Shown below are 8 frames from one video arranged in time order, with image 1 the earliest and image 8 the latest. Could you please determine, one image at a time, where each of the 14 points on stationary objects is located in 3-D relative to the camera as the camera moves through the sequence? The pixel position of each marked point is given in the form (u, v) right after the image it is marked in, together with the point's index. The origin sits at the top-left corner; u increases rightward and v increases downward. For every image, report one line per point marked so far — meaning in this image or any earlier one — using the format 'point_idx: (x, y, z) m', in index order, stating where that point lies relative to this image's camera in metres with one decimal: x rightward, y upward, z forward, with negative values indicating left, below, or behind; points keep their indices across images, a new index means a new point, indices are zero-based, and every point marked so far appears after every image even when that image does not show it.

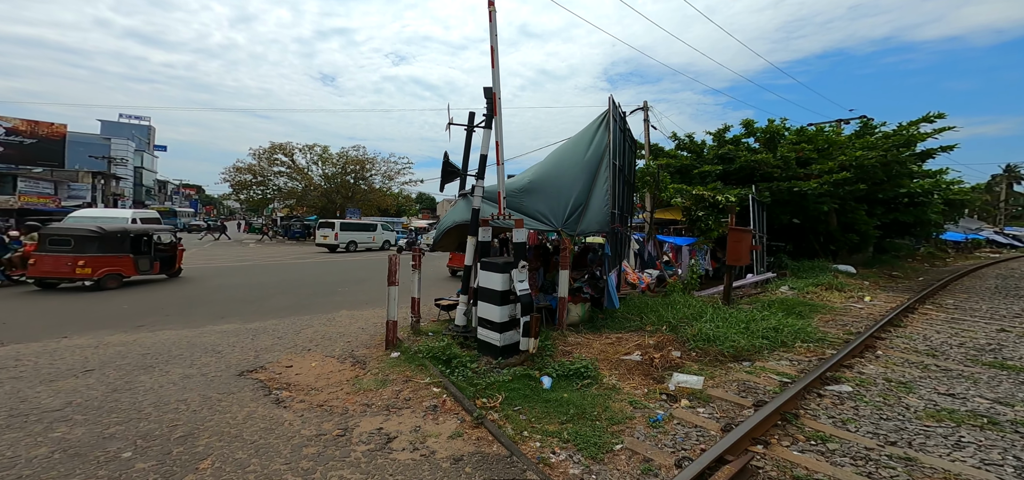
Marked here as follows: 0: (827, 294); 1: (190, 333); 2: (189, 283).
0: (+6.3, -1.1, +7.8) m
1: (-5.2, -1.5, +6.2) m
2: (-9.0, -1.1, +10.7) m
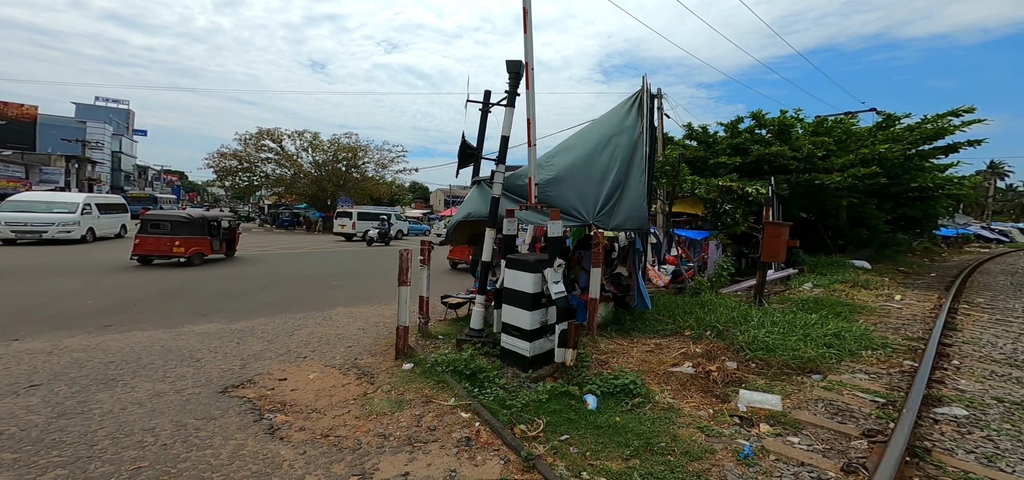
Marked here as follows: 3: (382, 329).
0: (+6.5, -1.0, +7.4) m
1: (-4.9, -1.4, +5.5) m
2: (-8.8, -0.8, +9.8) m
3: (-2.1, -1.4, +6.2) m
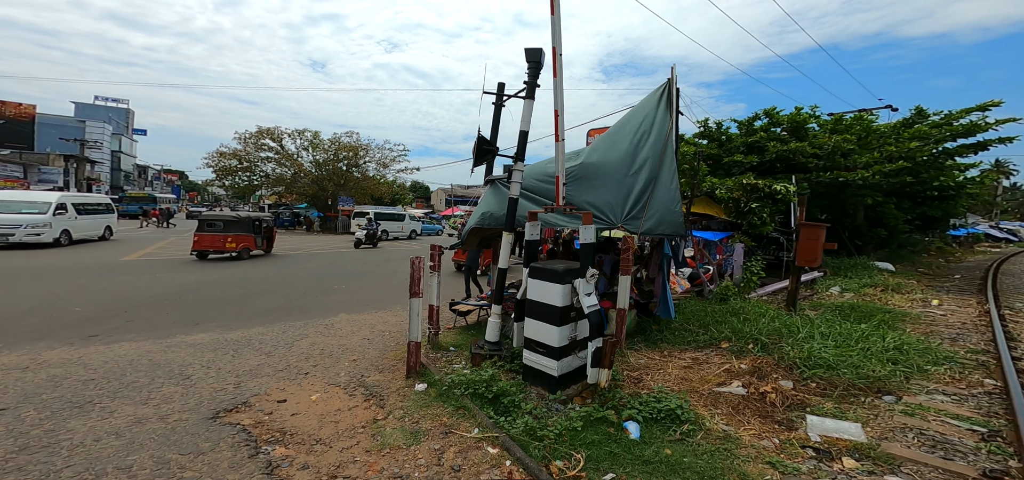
0: (+6.8, -1.0, +7.0) m
1: (-4.7, -1.4, +5.1) m
2: (-8.6, -0.9, +9.5) m
3: (-1.9, -1.5, +5.8) m
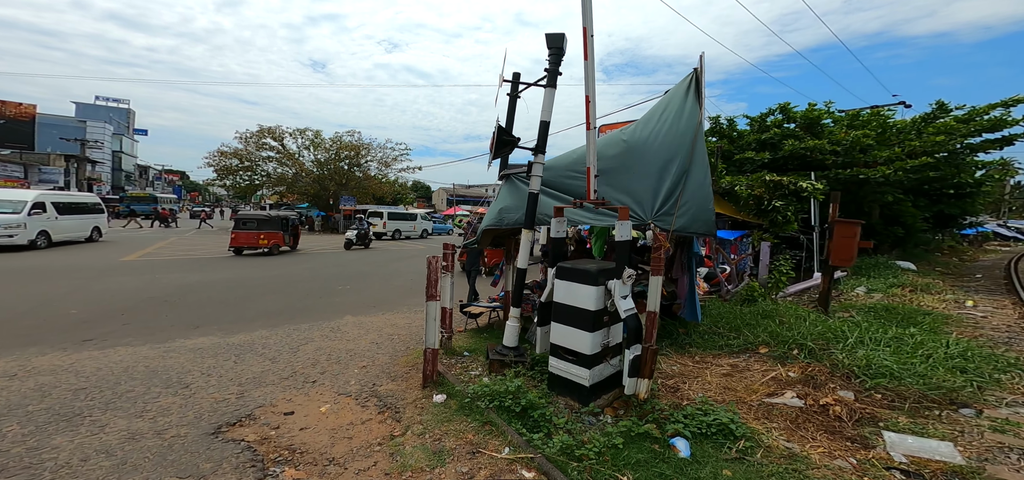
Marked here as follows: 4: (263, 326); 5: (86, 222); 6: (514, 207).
0: (+7.0, -1.0, +6.7) m
1: (-4.5, -1.4, +4.8) m
2: (-8.3, -0.9, +9.2) m
3: (-1.6, -1.5, +5.5) m
4: (-4.0, -1.4, +6.2) m
5: (-17.8, +0.8, +16.4) m
6: (0.0, +0.4, +4.9) m
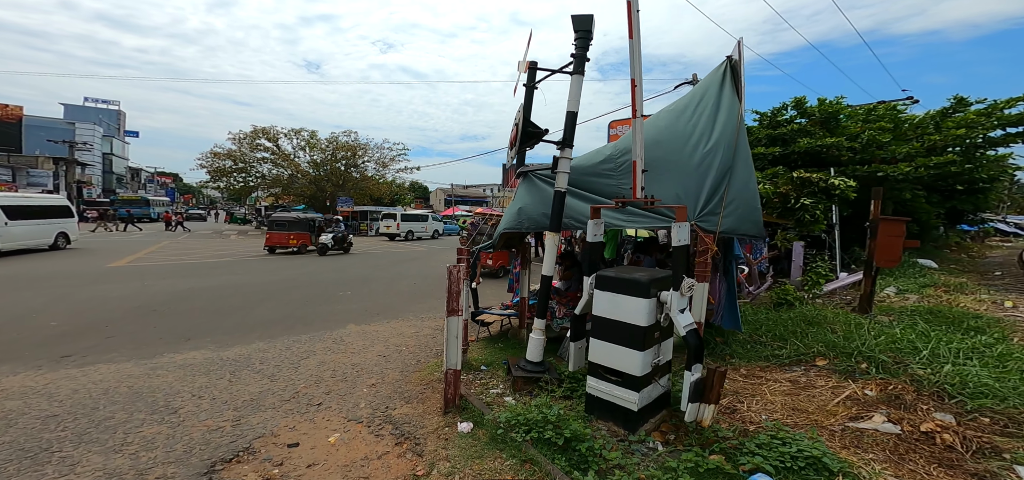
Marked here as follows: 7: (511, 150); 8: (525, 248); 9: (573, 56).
0: (+7.2, -1.0, +6.3) m
1: (-4.2, -1.5, +4.4) m
2: (-8.1, -1.0, +8.7) m
3: (-1.4, -1.5, +5.1) m
4: (-3.8, -1.5, +5.8) m
5: (-17.6, +0.6, +15.9) m
6: (+0.3, +0.4, +4.5) m
7: (0.0, +0.9, +4.1) m
8: (+0.2, -0.1, +5.8) m
9: (+0.6, +1.8, +3.8) m
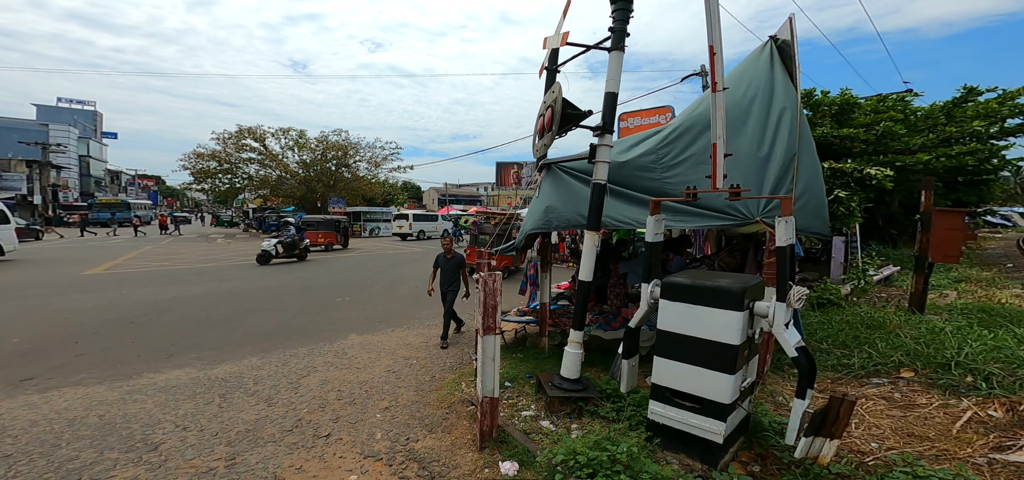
0: (+7.5, -0.8, +6.0) m
1: (-3.9, -1.6, +3.8) m
2: (-7.9, -1.1, +8.0) m
3: (-1.1, -1.6, +4.6) m
4: (-3.5, -1.5, +5.2) m
5: (-17.6, +0.3, +15.0) m
6: (+0.5, +0.4, +4.1) m
7: (+0.3, +0.9, +3.6) m
8: (+0.4, -0.1, +5.3) m
9: (+0.9, +1.8, +3.3) m
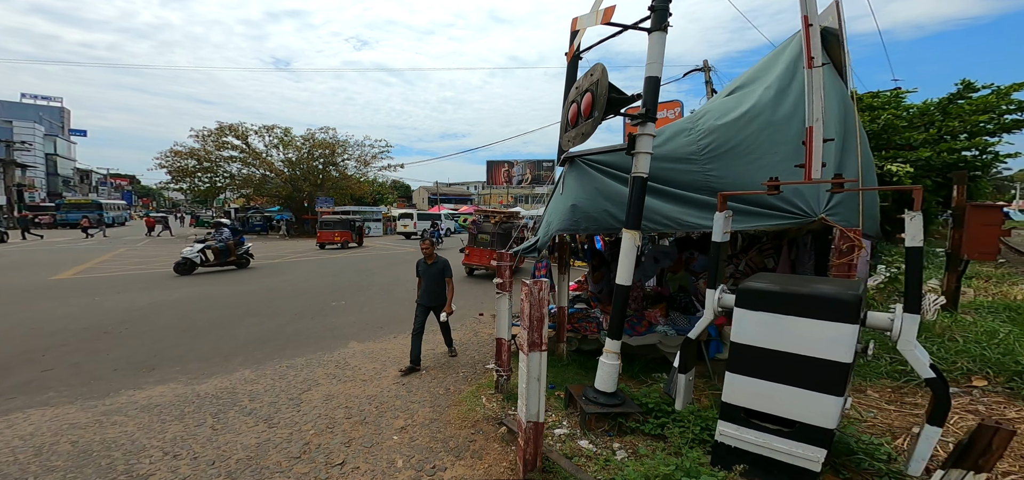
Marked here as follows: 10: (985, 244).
0: (+7.6, -0.8, +5.9) m
1: (-3.7, -1.6, +3.4) m
2: (-7.8, -1.1, +7.4) m
3: (-0.9, -1.6, +4.2) m
4: (-3.3, -1.5, +4.8) m
5: (-17.8, +0.2, +14.0) m
6: (+0.8, +0.4, +3.7) m
7: (+0.5, +0.9, +3.3) m
8: (+0.6, -0.1, +5.0) m
9: (+1.1, +1.8, +3.0) m
10: (+5.1, -0.1, +4.2) m
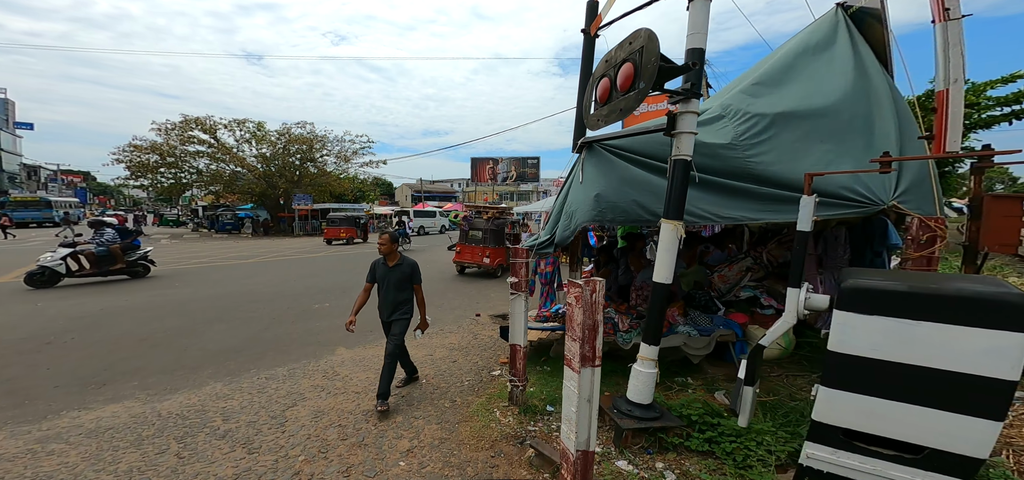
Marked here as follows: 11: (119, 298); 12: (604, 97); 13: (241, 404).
0: (+7.7, -0.7, +5.9) m
1: (-3.5, -1.6, +2.8) m
2: (-7.9, -1.1, +6.6) m
3: (-0.8, -1.5, +3.8) m
4: (-3.2, -1.5, +4.2) m
5: (-18.1, +0.2, +12.7) m
6: (+0.9, +0.4, +3.4) m
7: (+0.7, +1.0, +2.9) m
8: (+0.7, -0.1, +4.6) m
9: (+1.3, +1.9, +2.7) m
10: (+5.2, 0.0, +4.0) m
11: (-7.4, -1.1, +7.3) m
12: (+0.7, +1.0, +2.8) m
13: (-2.6, -1.5, +3.7) m
